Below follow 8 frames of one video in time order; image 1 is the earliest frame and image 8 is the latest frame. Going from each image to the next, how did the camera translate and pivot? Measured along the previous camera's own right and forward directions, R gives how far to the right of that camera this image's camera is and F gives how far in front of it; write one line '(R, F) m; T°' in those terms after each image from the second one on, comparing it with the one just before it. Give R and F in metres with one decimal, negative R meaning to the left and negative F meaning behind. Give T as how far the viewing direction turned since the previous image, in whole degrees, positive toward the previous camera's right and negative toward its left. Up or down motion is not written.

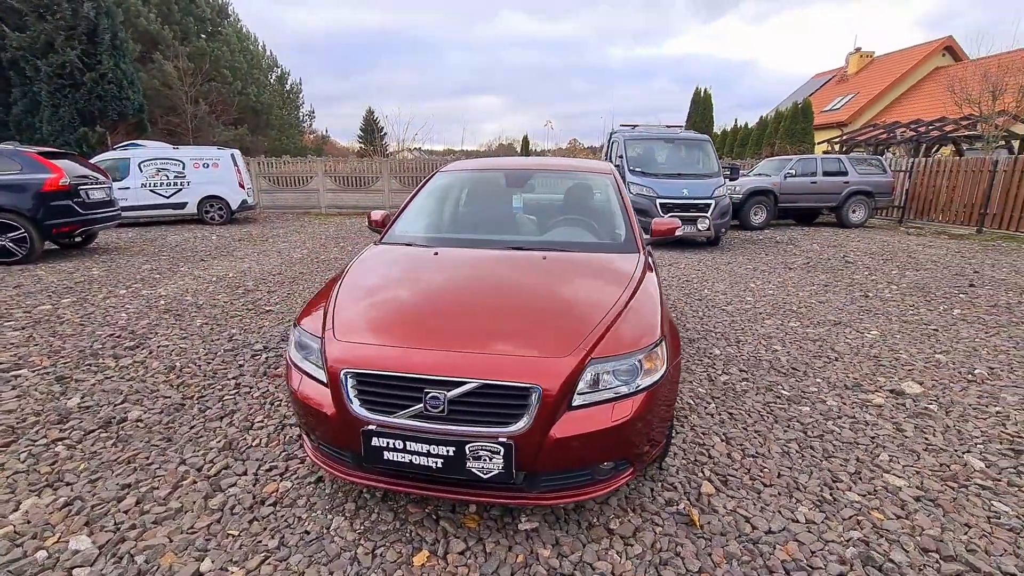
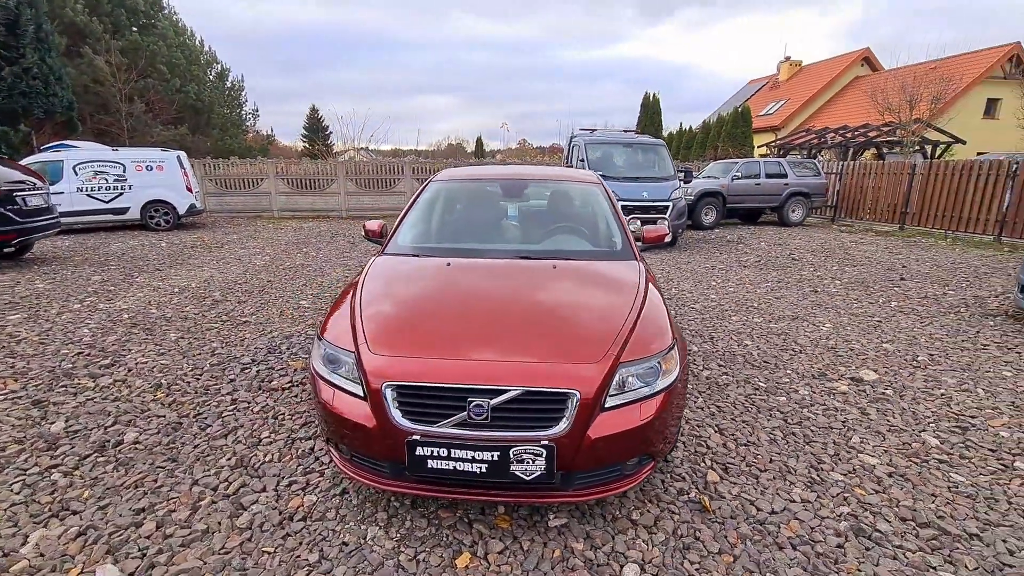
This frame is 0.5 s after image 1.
(-0.3, -0.1) m; +6°
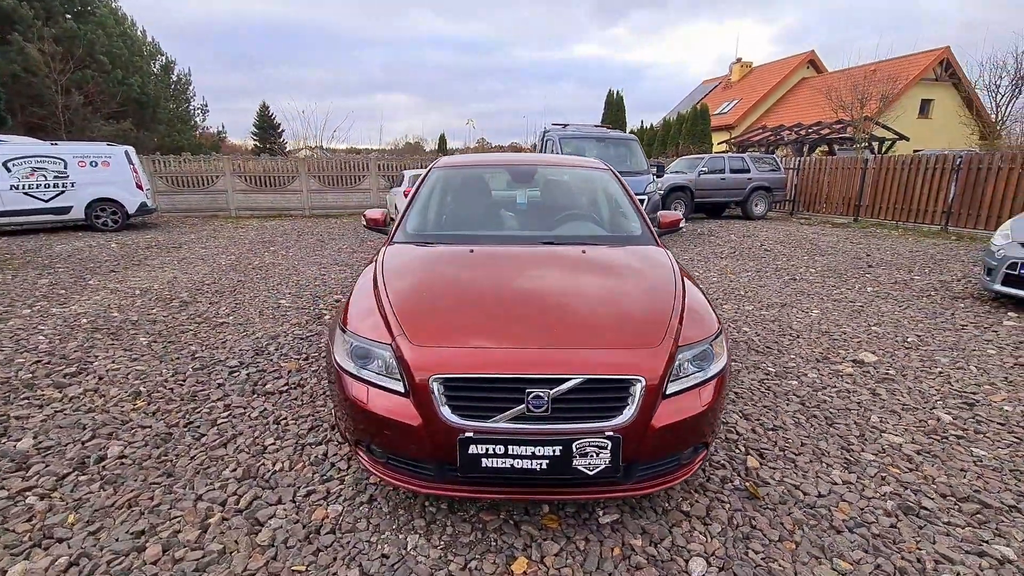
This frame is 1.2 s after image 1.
(-0.3, +0.2) m; +5°
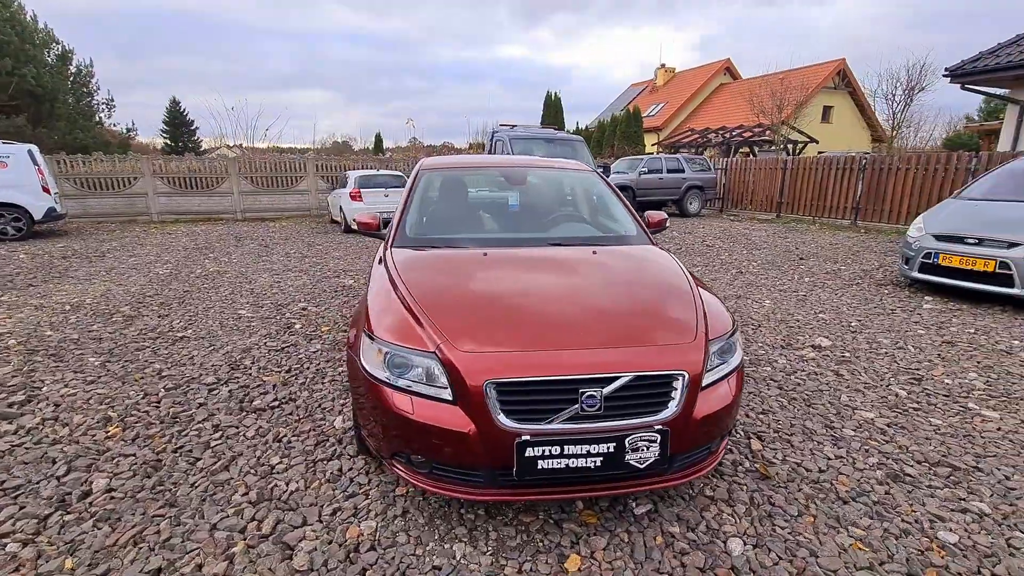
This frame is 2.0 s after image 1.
(-0.4, 0.0) m; +7°
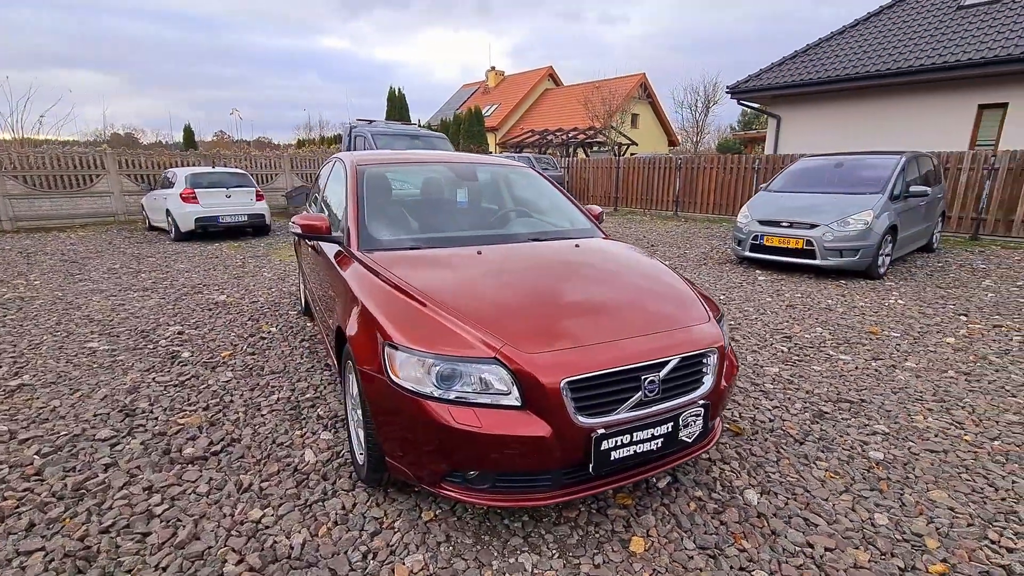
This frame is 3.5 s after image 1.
(-0.7, +0.2) m; +18°
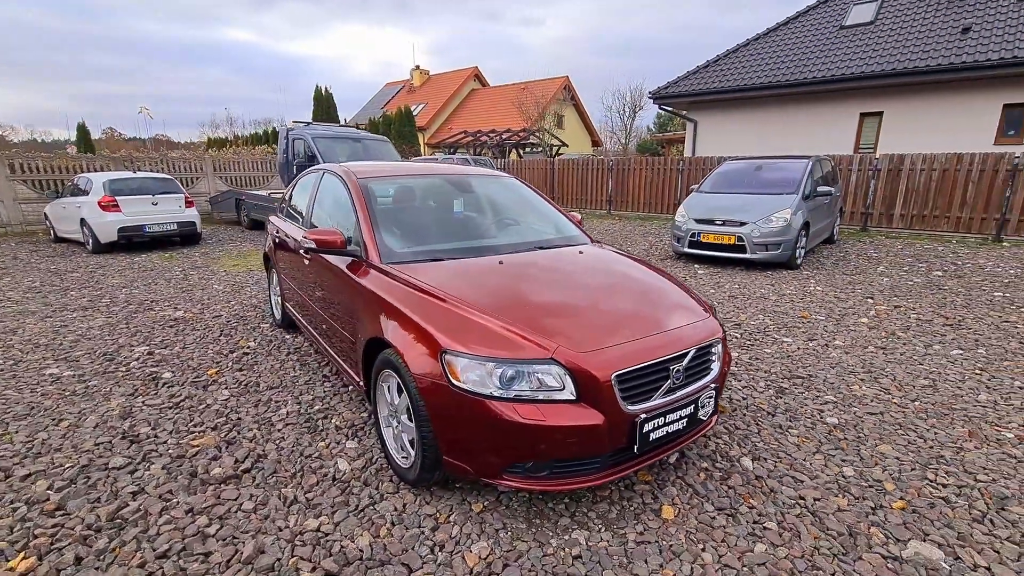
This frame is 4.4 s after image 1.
(-0.5, -0.2) m; +8°
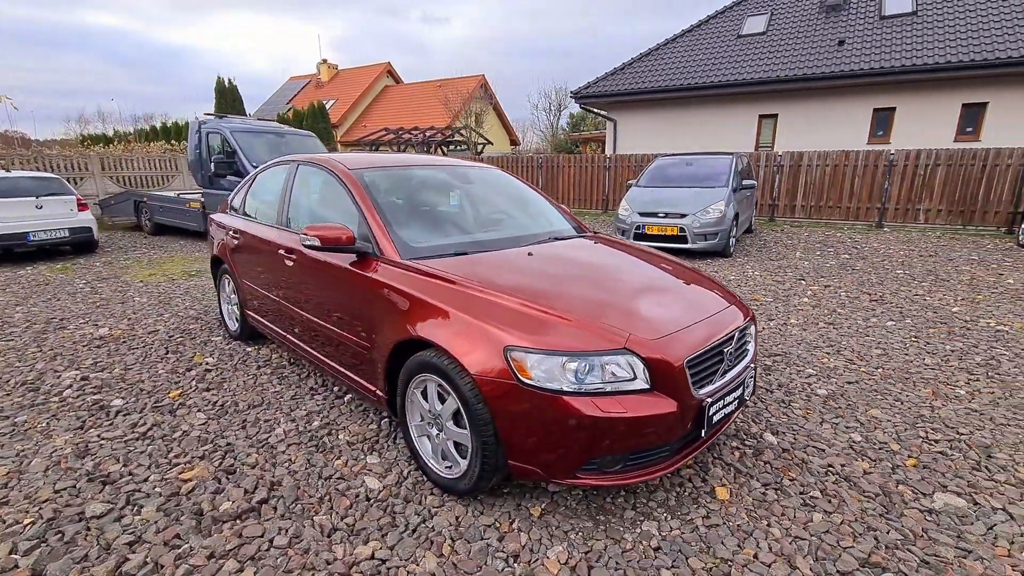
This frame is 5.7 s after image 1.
(-0.6, +0.2) m; +10°
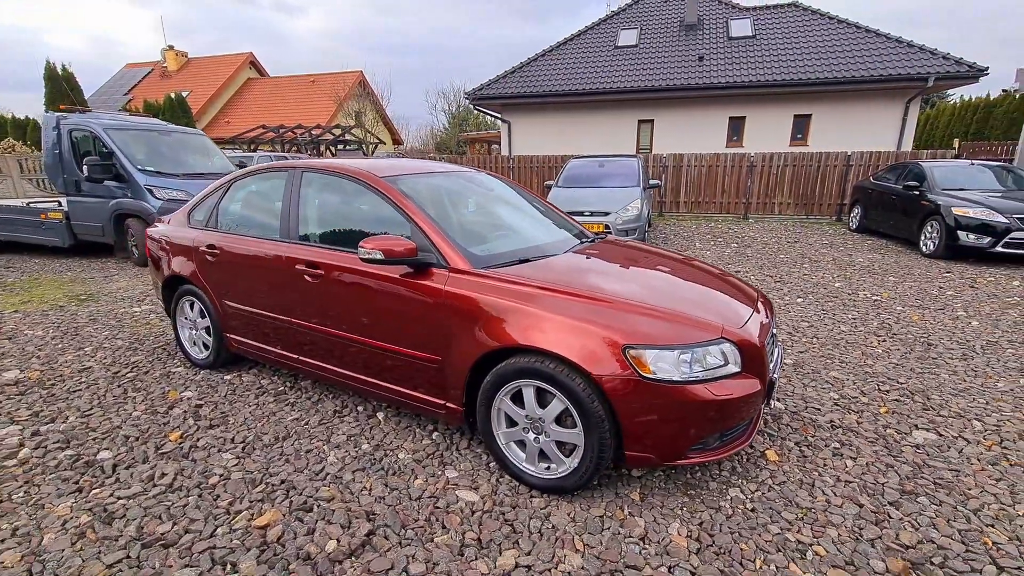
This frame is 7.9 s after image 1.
(-0.9, 0.0) m; +14°
